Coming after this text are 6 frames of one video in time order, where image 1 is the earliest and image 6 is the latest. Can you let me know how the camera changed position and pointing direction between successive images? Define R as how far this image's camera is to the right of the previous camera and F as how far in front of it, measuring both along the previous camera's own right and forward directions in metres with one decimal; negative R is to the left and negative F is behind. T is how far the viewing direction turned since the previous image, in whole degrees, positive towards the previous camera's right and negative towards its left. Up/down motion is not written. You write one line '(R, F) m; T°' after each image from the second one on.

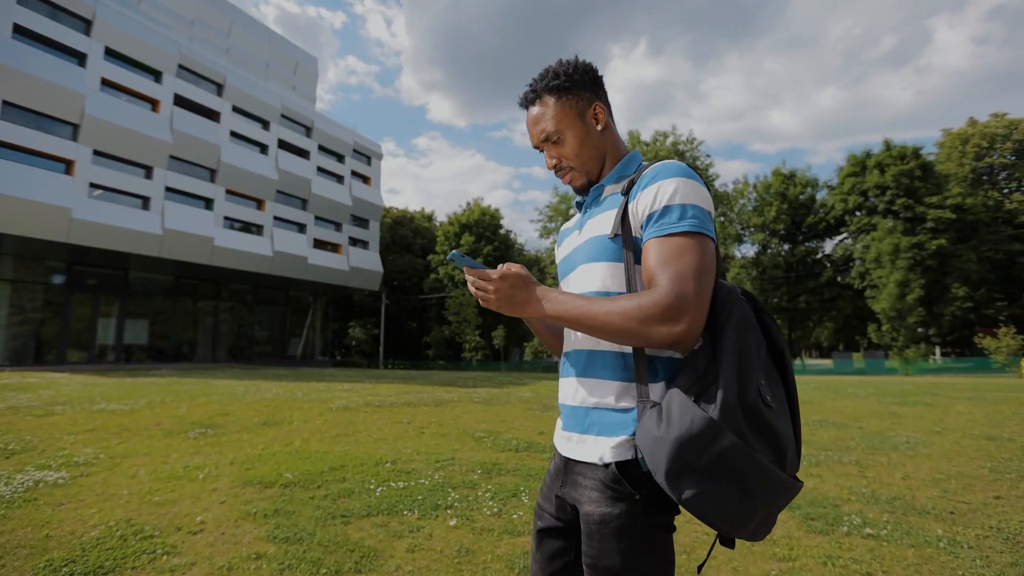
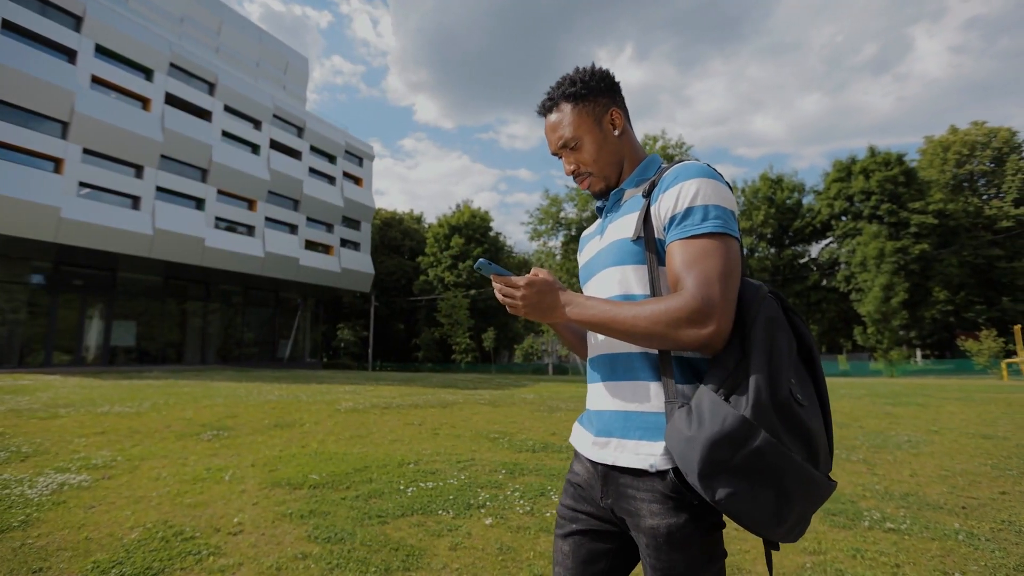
(-0.4, -0.1) m; +2°
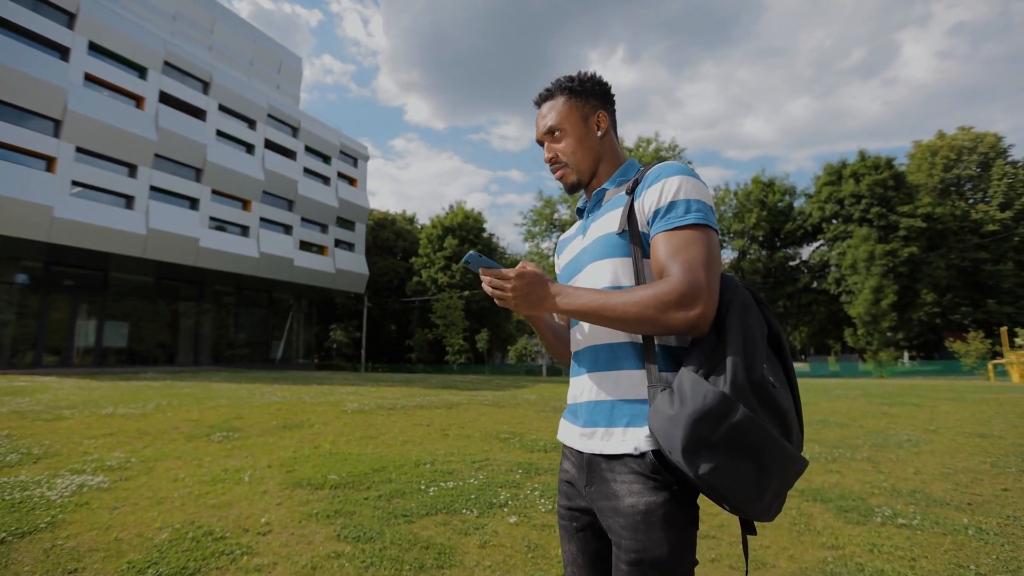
(-0.3, -0.1) m; +1°
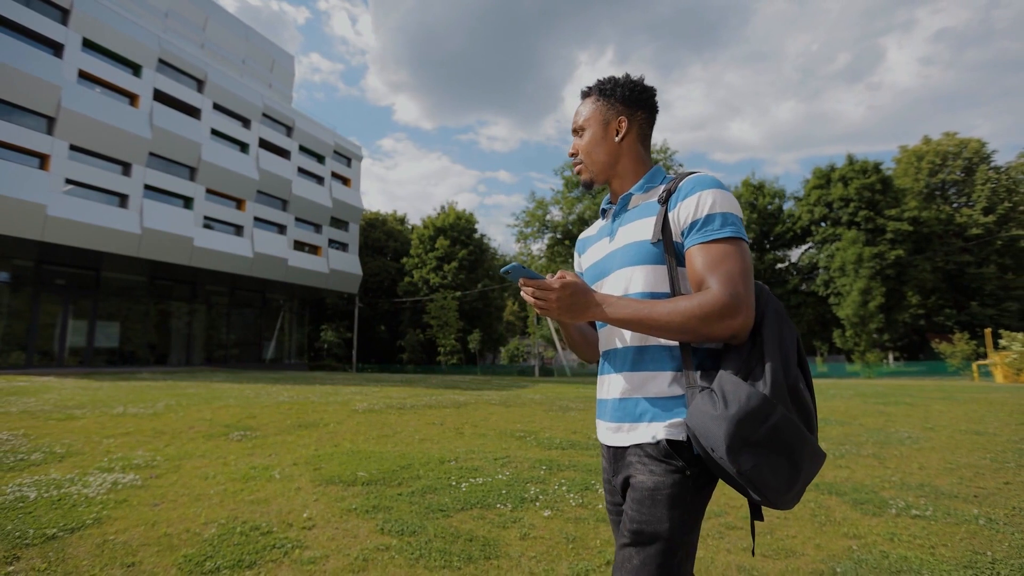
(-0.4, -0.1) m; +1°
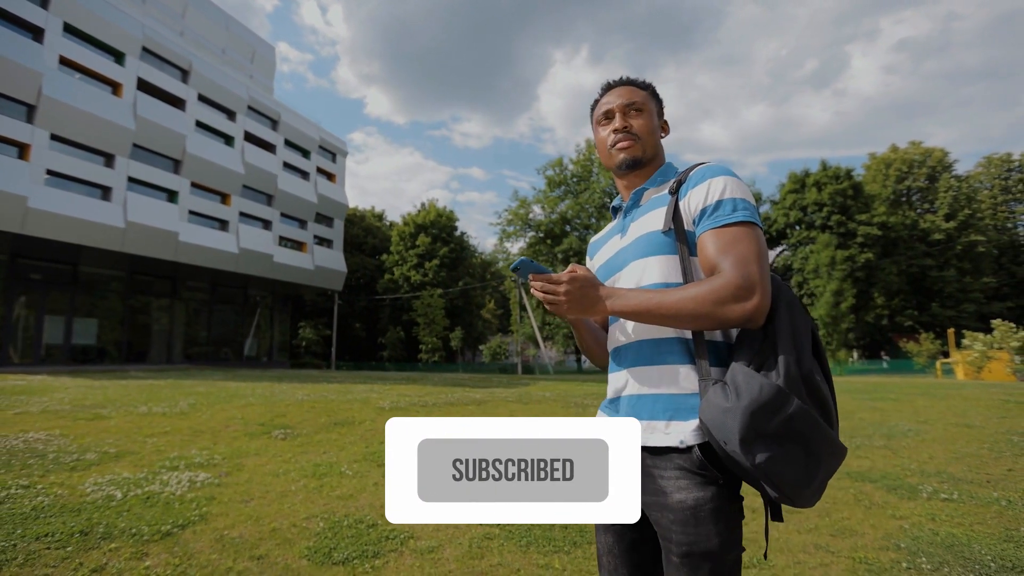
(-1.1, -0.2) m; +3°
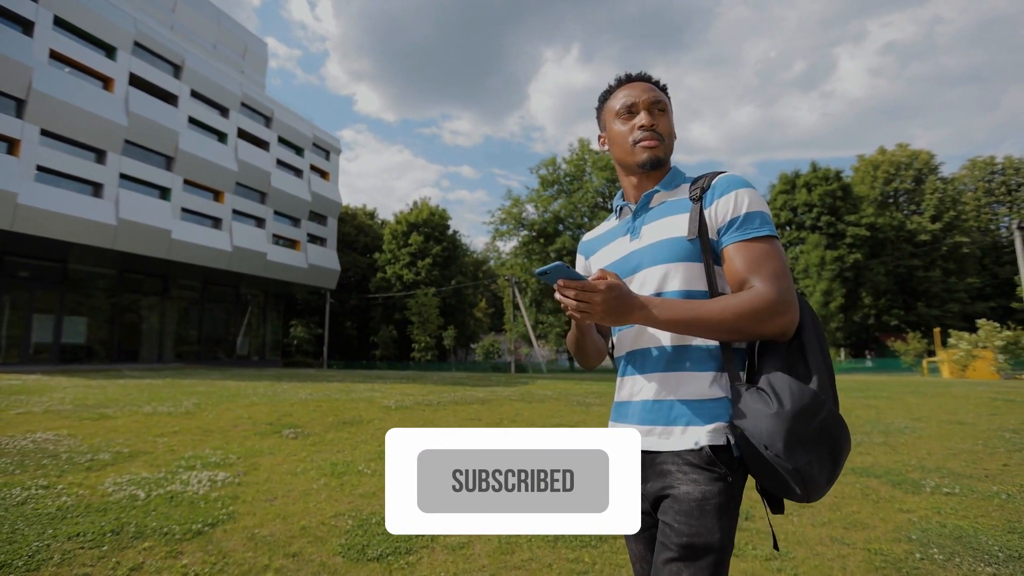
(-0.3, -0.1) m; +1°
